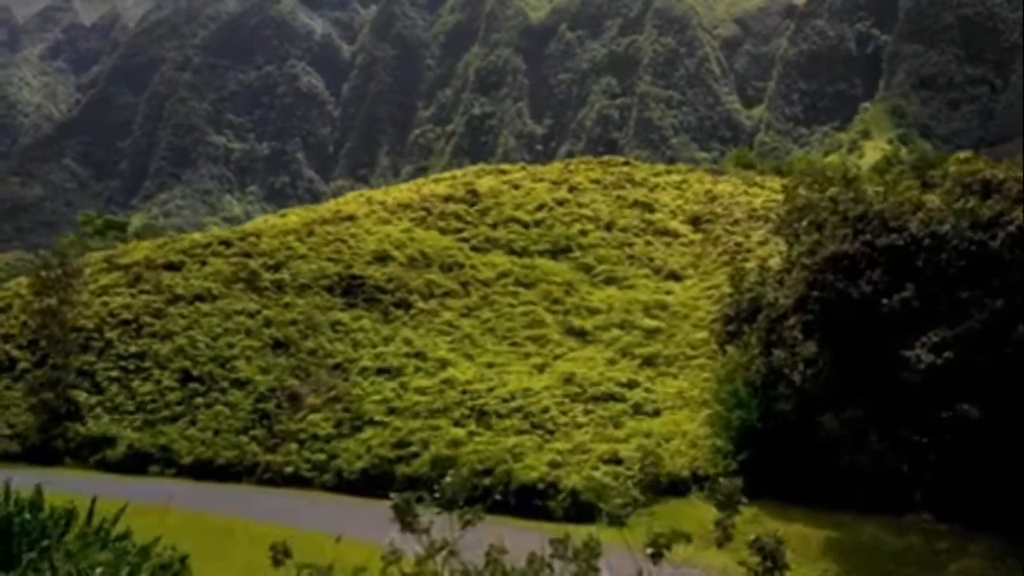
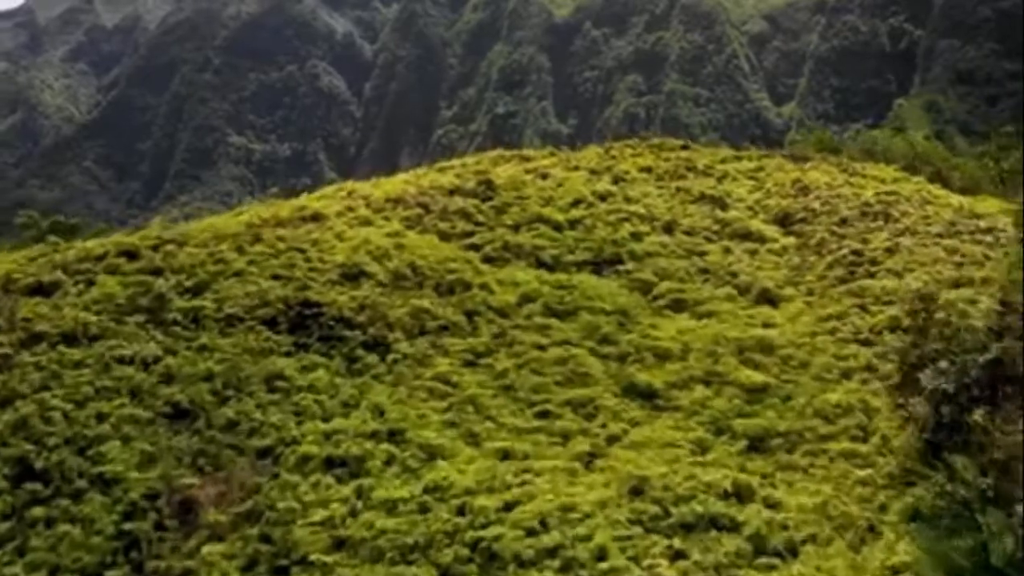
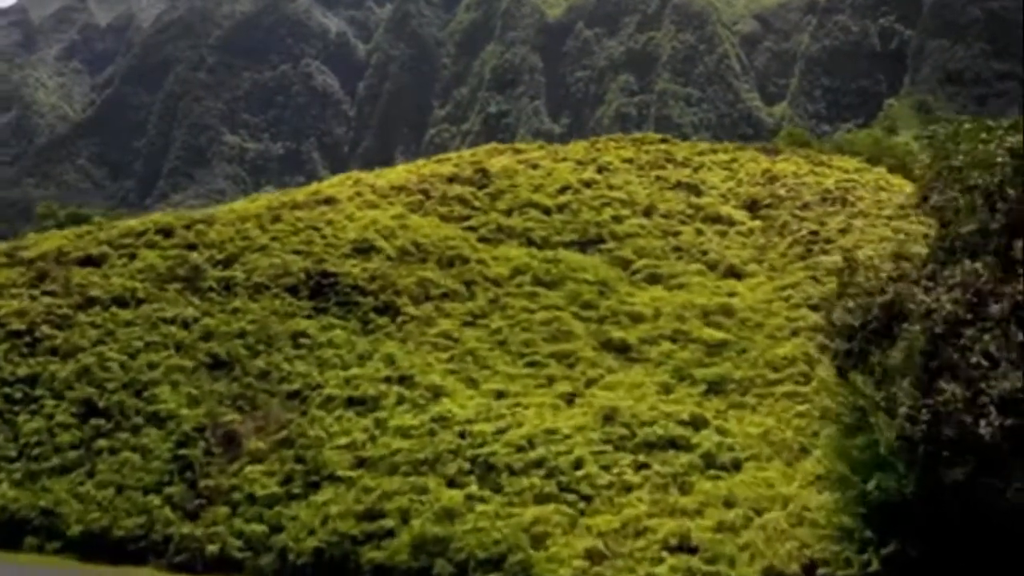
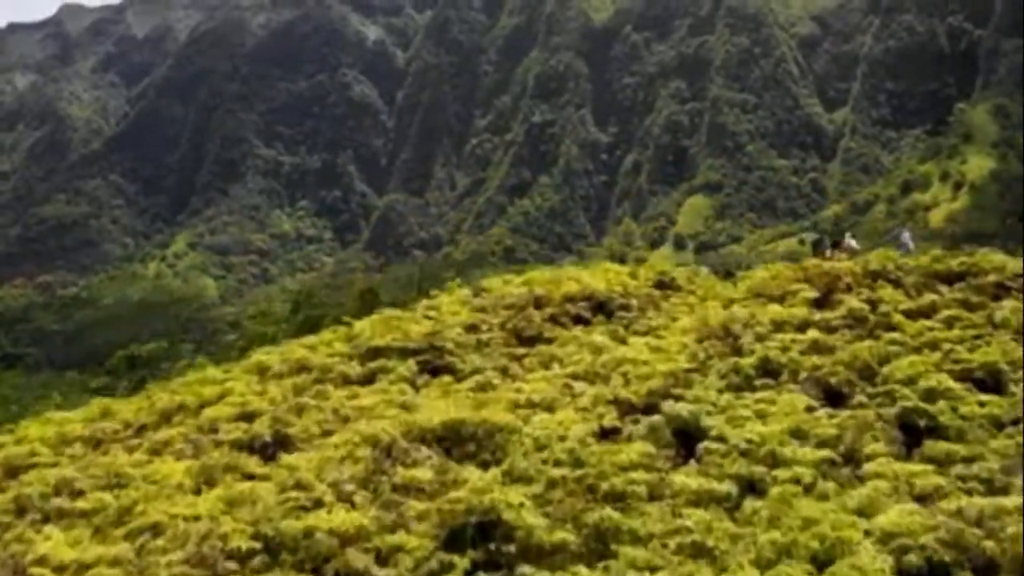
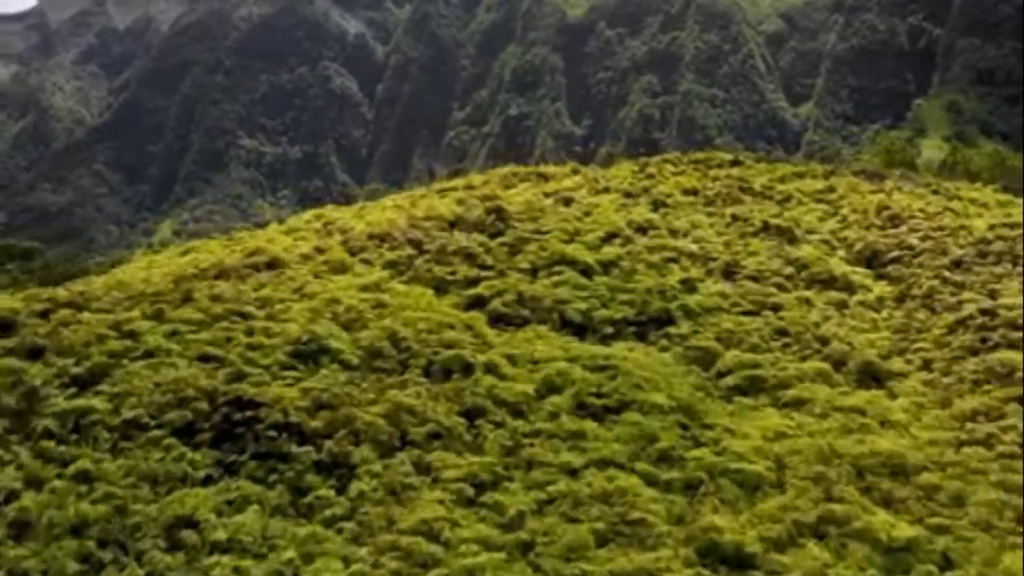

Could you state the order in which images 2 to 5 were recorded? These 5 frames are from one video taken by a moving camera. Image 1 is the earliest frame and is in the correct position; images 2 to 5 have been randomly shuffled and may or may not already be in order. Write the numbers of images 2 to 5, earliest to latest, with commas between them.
3, 2, 5, 4
